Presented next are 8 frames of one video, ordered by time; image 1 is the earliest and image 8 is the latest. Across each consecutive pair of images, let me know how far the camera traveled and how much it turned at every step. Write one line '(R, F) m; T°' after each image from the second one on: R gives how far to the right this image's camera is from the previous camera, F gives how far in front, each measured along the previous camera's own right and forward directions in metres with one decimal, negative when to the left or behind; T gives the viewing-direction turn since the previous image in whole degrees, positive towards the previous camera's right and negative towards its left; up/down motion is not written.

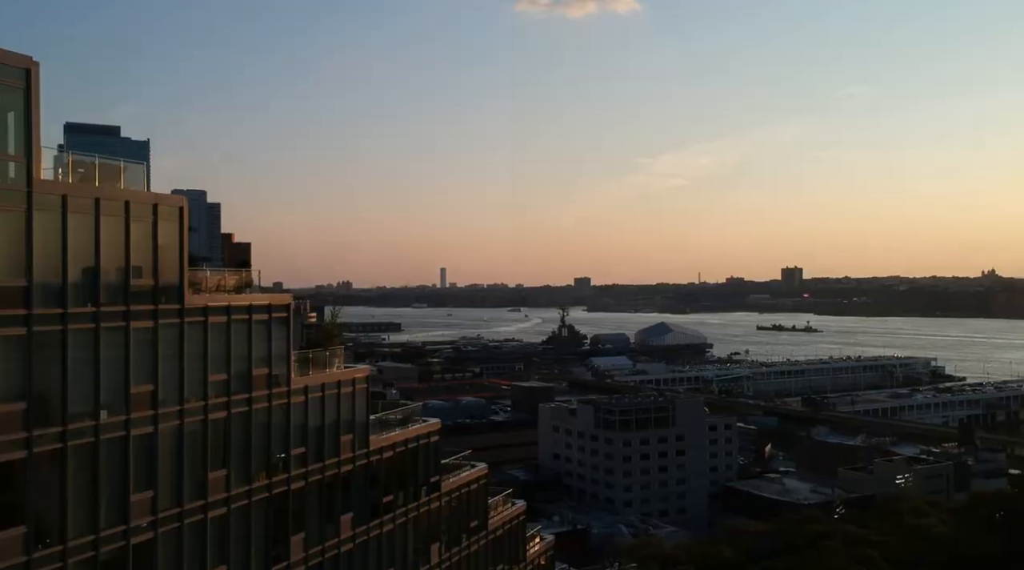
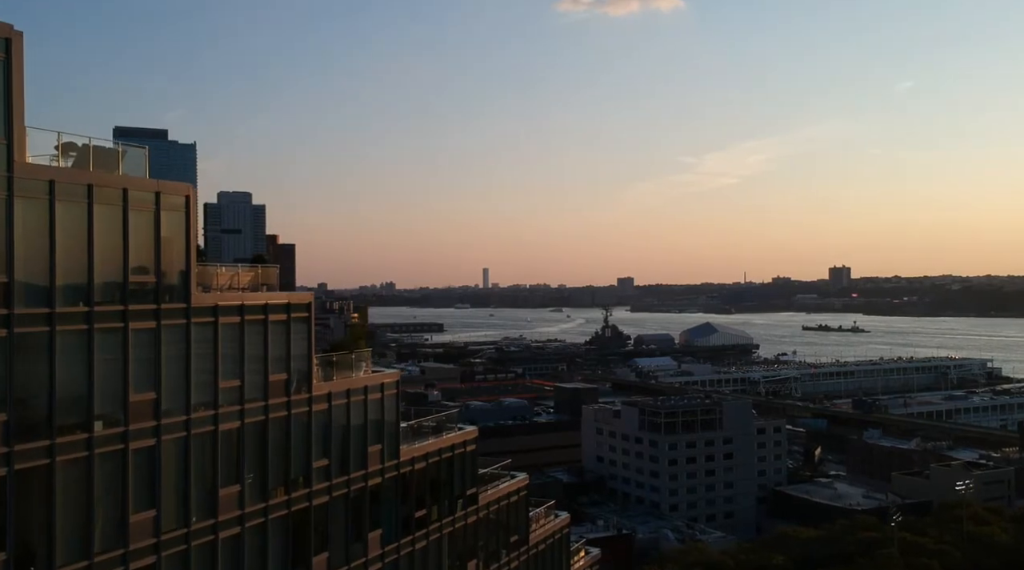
(0.0, +0.7) m; -3°
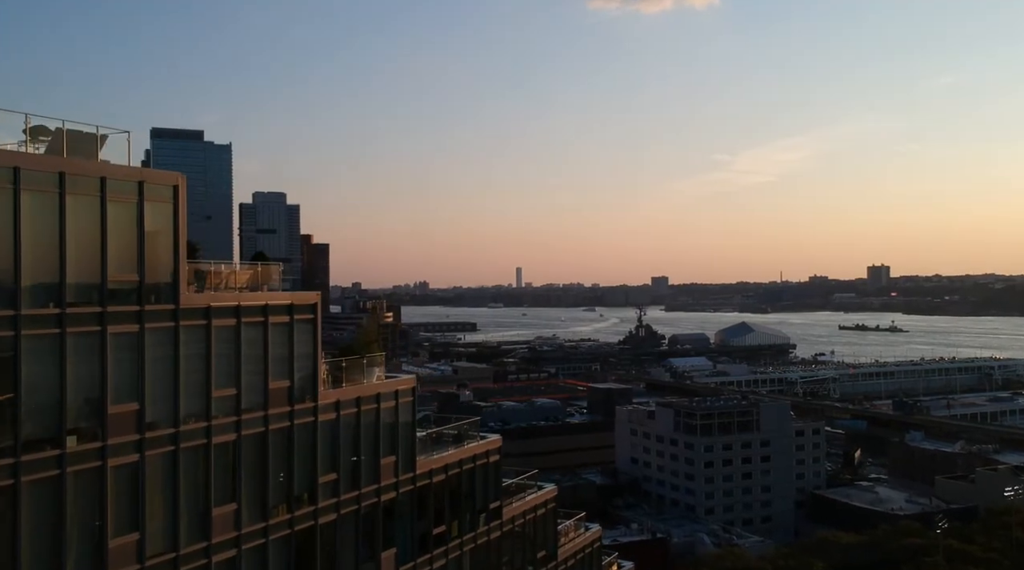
(+0.1, +0.6) m; -2°
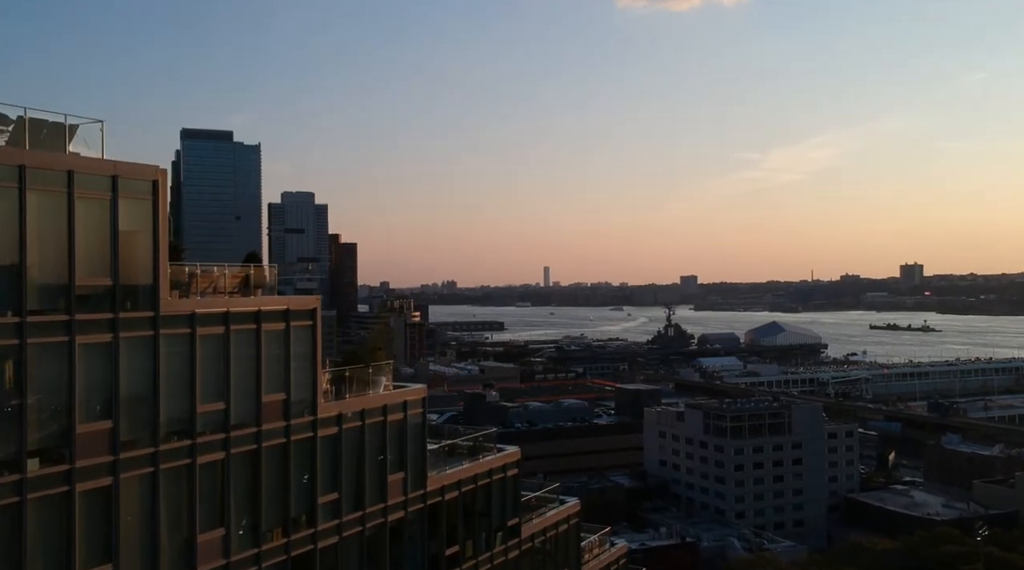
(+0.1, +0.5) m; -2°
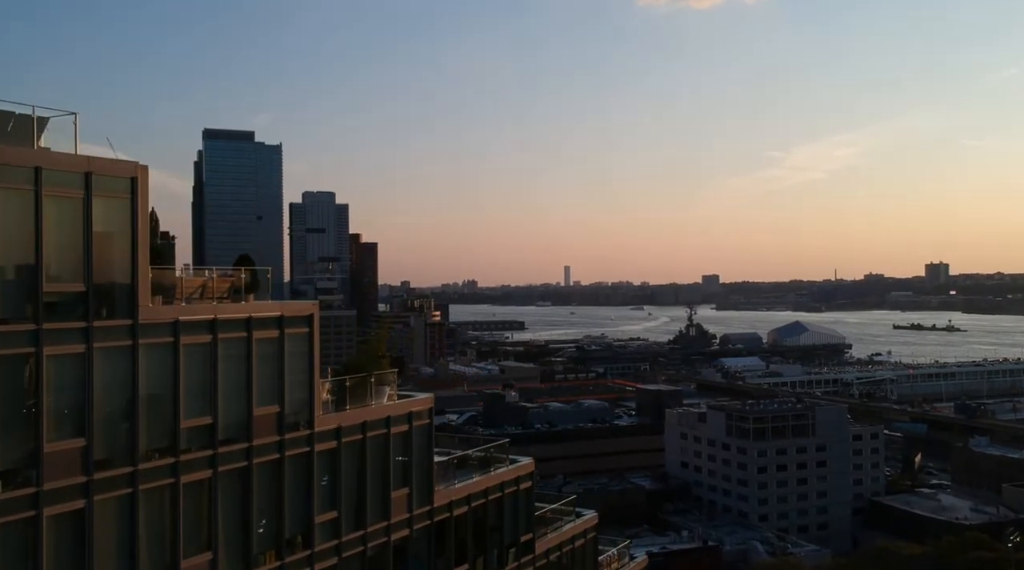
(+0.1, +0.4) m; -1°
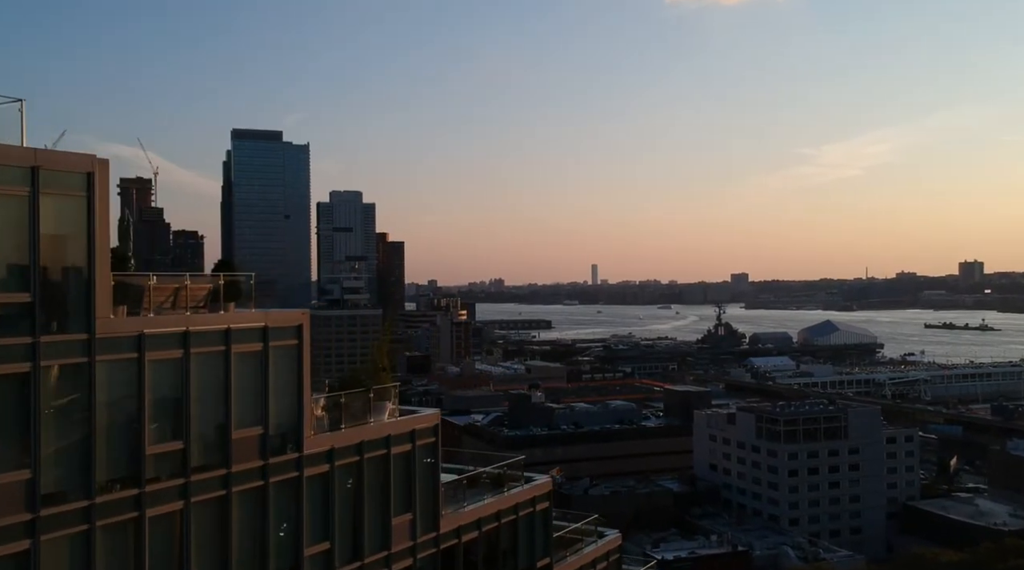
(+0.1, +0.6) m; -2°
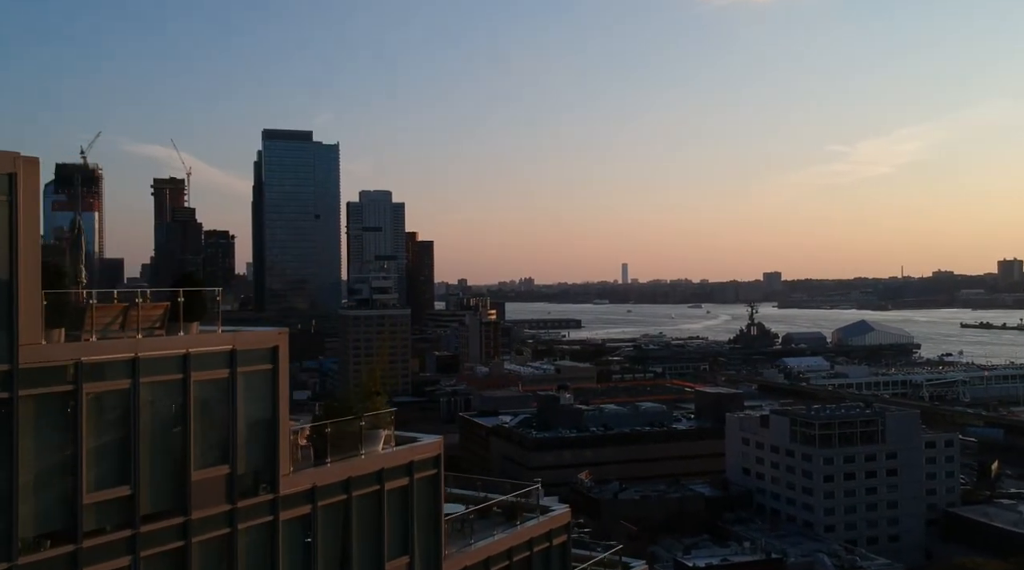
(+0.1, +0.7) m; -2°
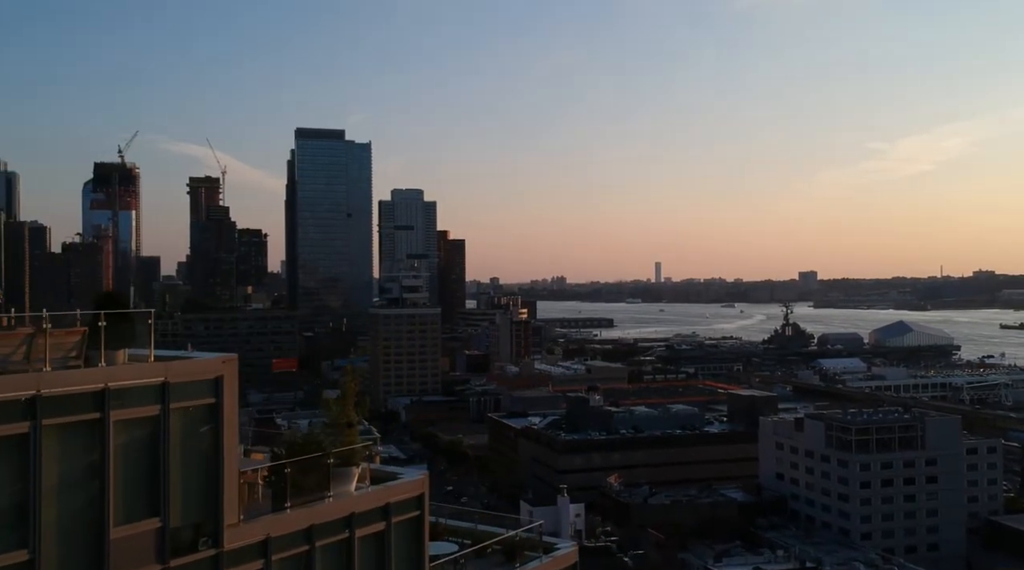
(+0.2, +0.6) m; -2°
